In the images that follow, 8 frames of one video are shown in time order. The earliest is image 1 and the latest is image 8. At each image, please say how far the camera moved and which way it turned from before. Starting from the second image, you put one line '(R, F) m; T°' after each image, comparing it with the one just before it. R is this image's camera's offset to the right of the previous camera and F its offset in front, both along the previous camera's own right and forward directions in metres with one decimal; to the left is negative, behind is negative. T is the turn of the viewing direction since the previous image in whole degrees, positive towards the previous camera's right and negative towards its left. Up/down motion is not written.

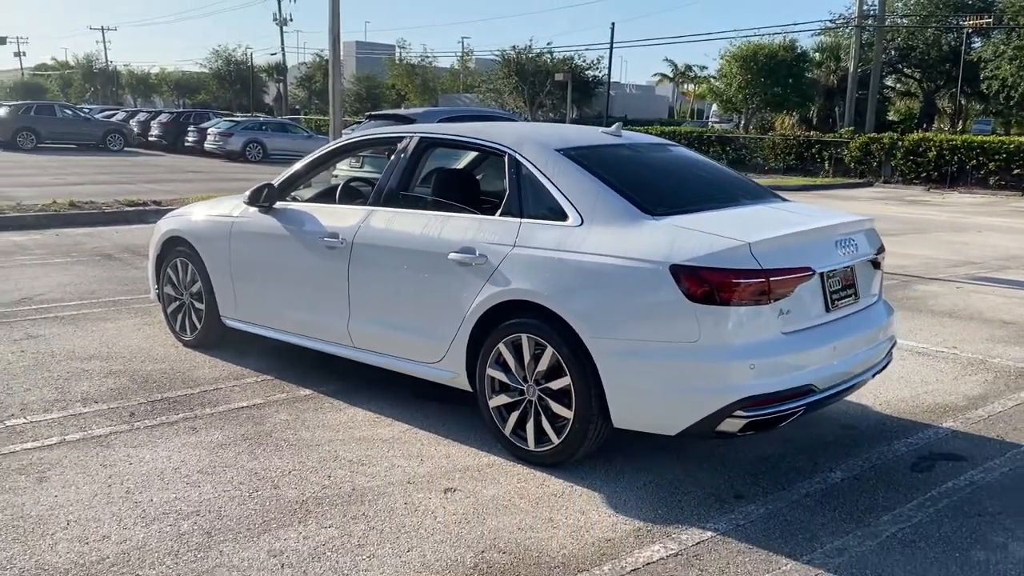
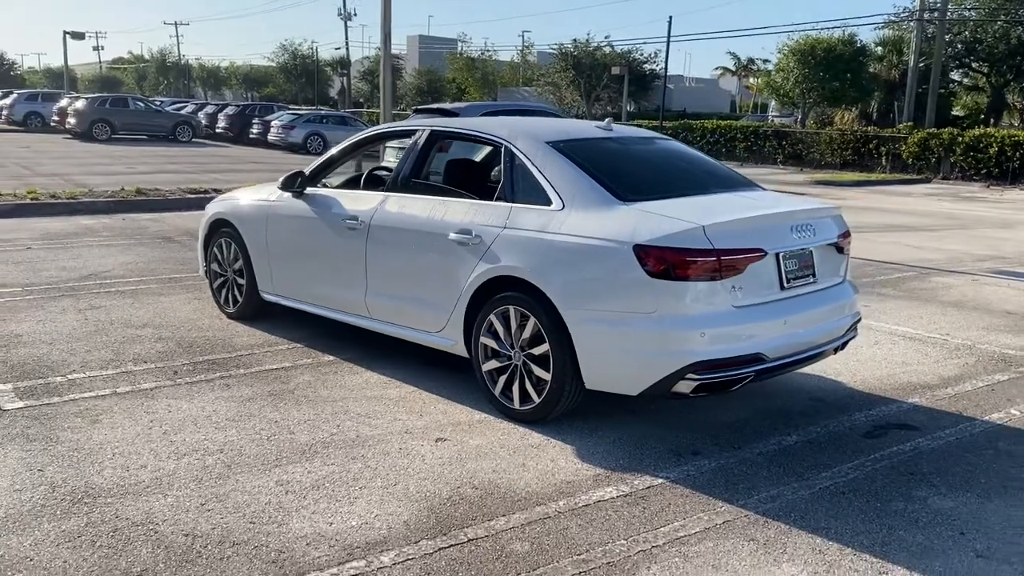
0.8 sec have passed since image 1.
(+0.4, -0.6) m; -4°
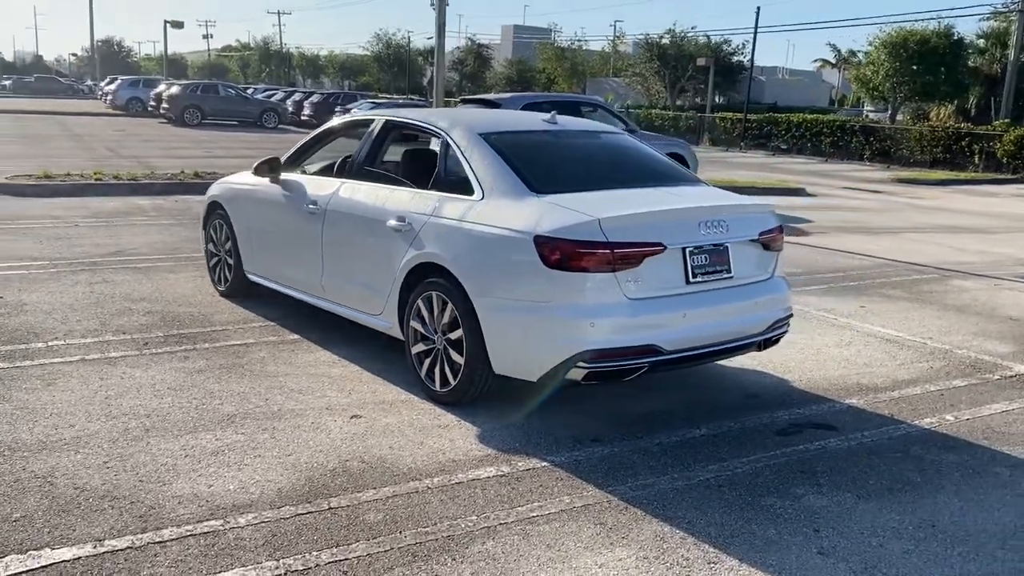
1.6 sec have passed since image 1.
(+1.0, -0.1) m; -6°
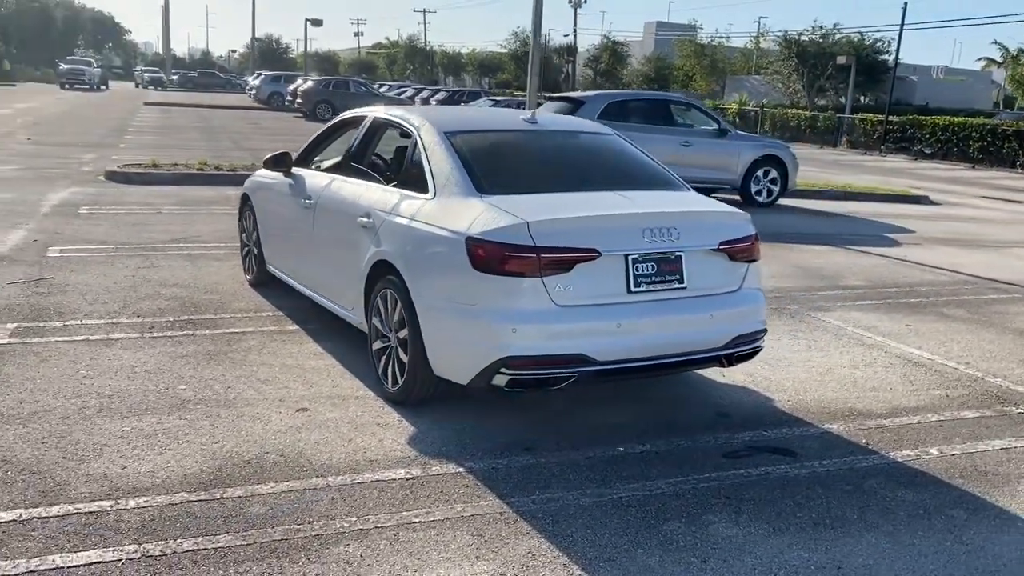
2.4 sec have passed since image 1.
(+1.0, +0.2) m; -9°
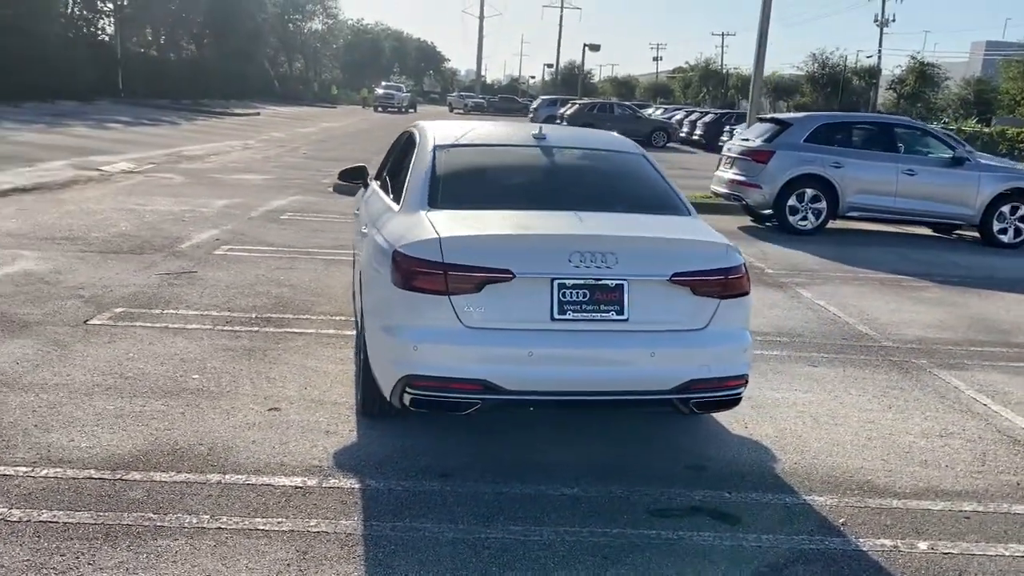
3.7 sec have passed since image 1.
(+1.7, +0.5) m; -18°
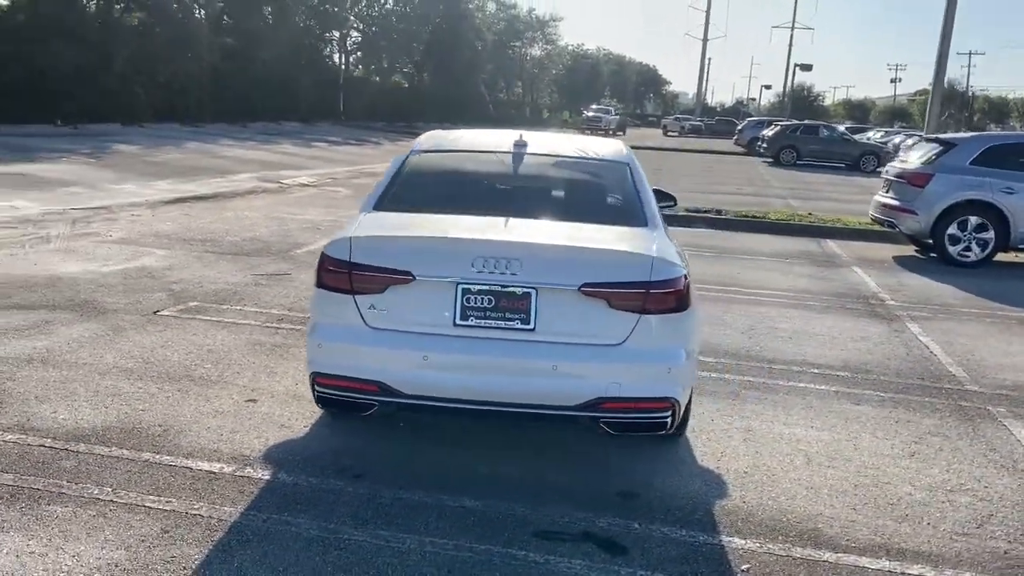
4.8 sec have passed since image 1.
(+1.4, +0.3) m; -14°
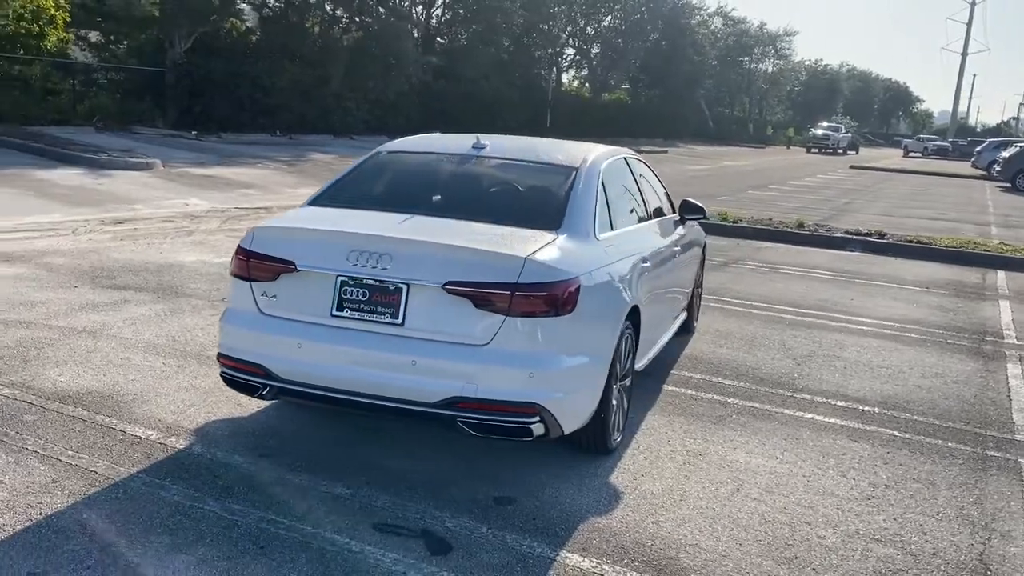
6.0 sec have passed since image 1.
(+1.6, +0.2) m; -14°
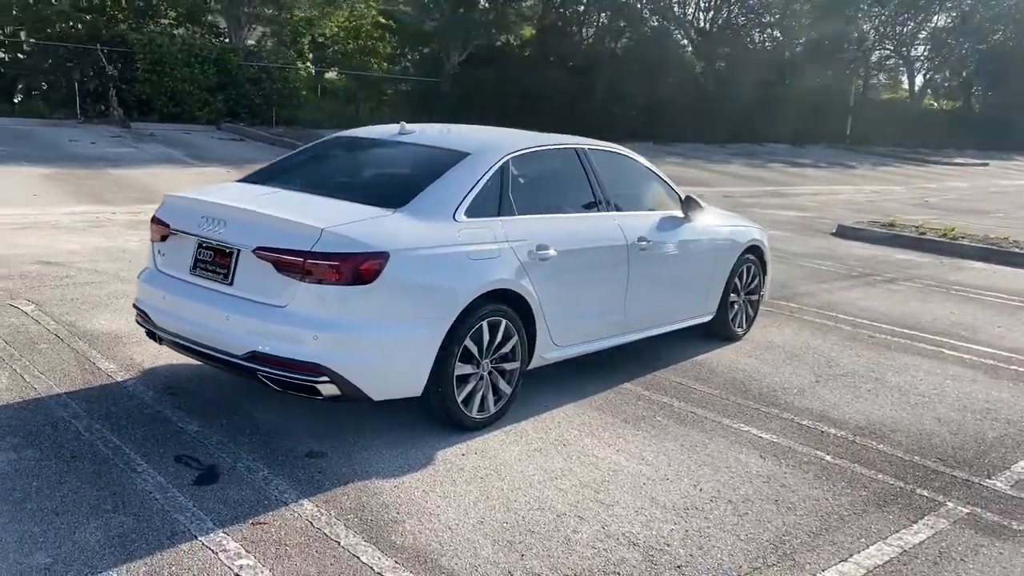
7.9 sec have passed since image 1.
(+2.5, +0.3) m; -20°
